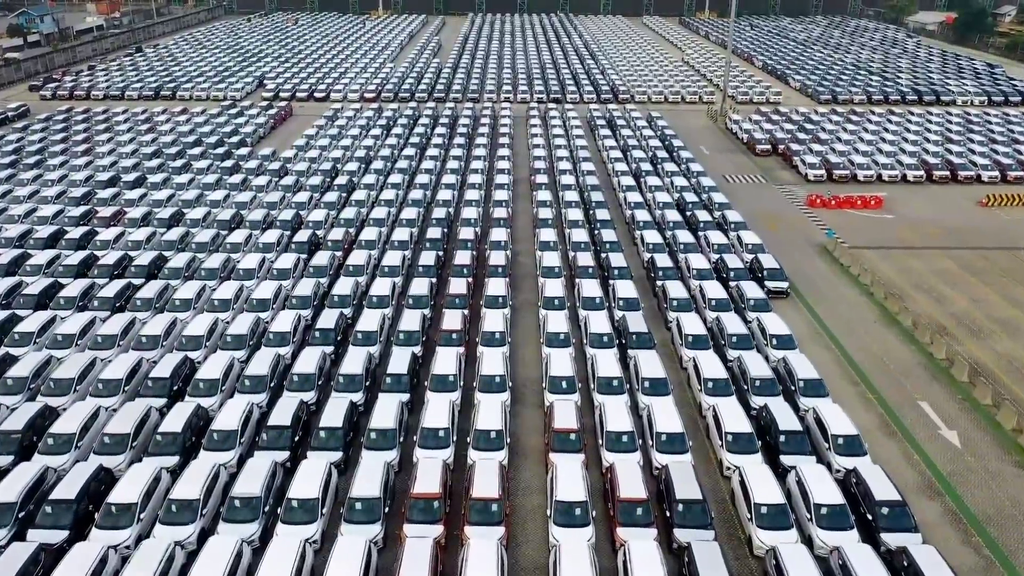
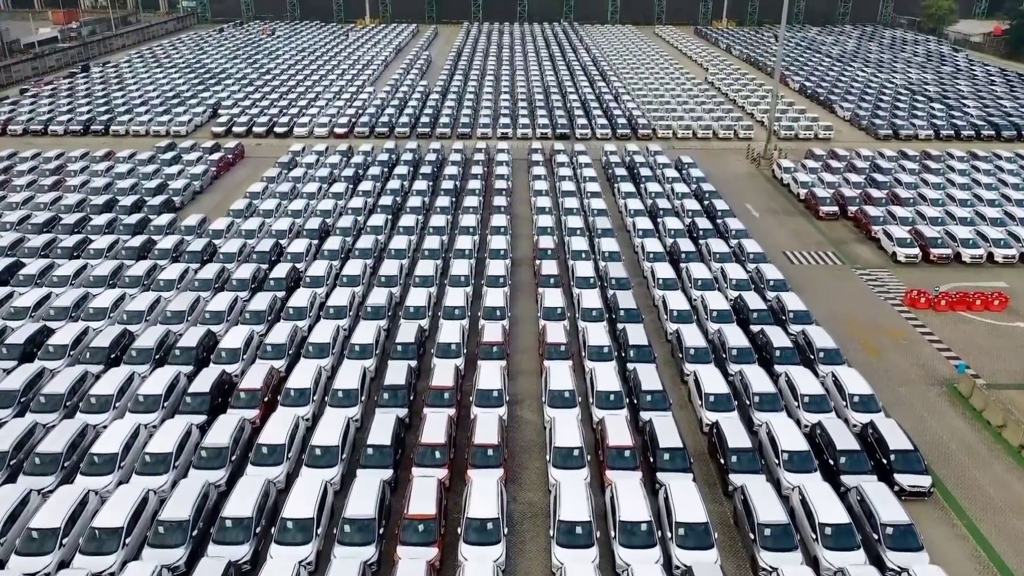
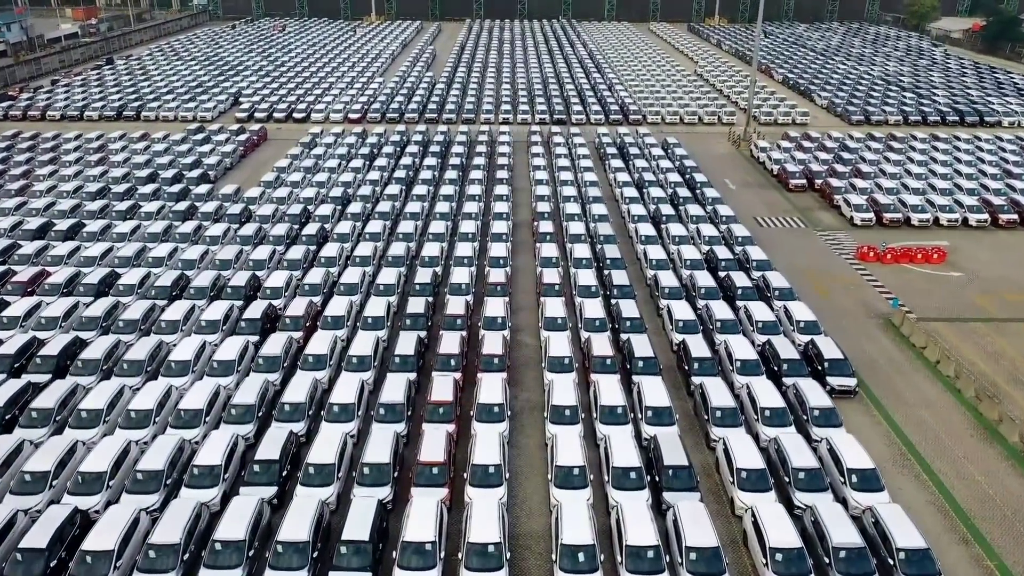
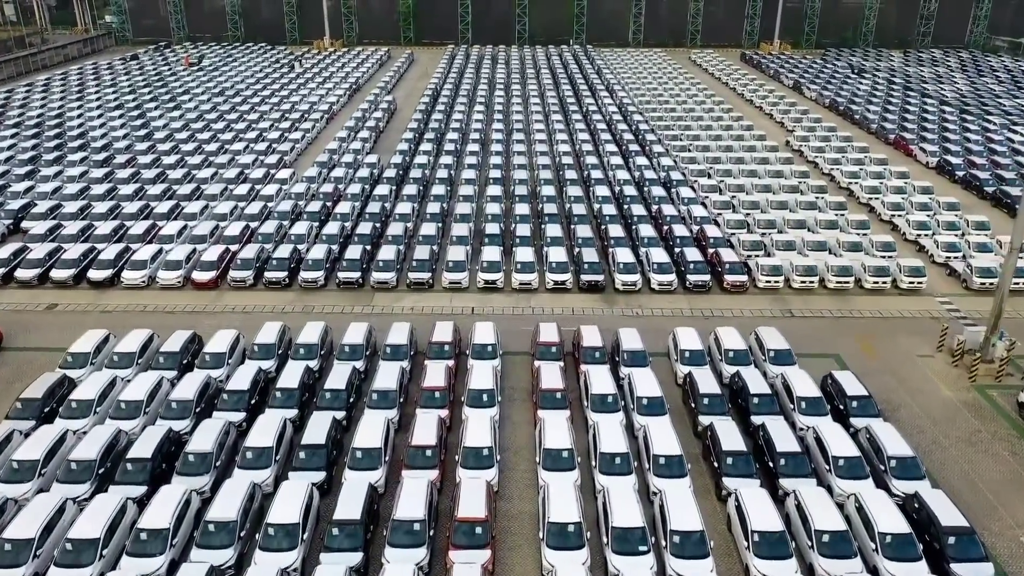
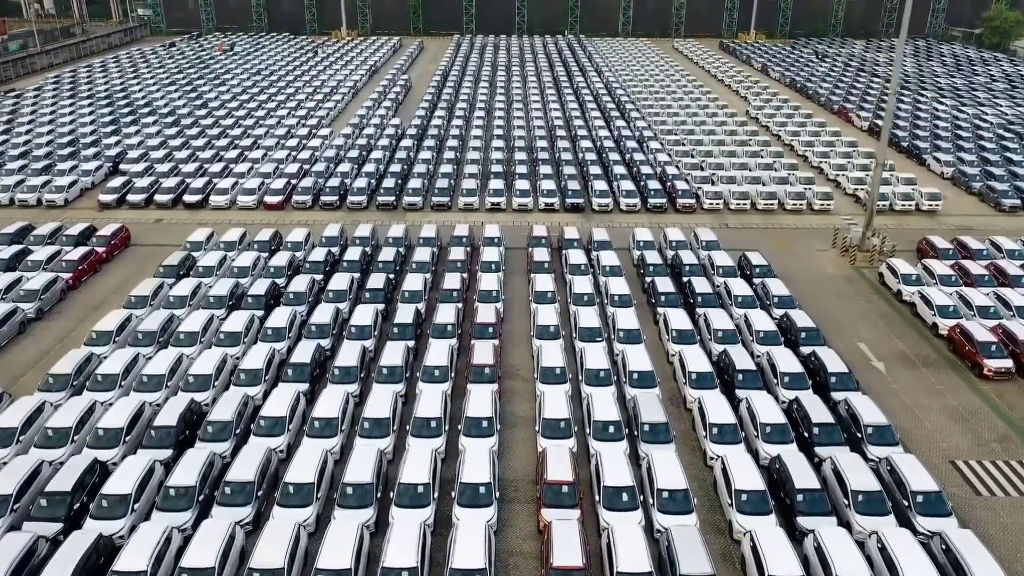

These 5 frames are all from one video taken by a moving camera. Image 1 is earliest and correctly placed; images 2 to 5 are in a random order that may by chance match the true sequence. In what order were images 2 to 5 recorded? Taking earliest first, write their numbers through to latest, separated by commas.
3, 2, 5, 4
